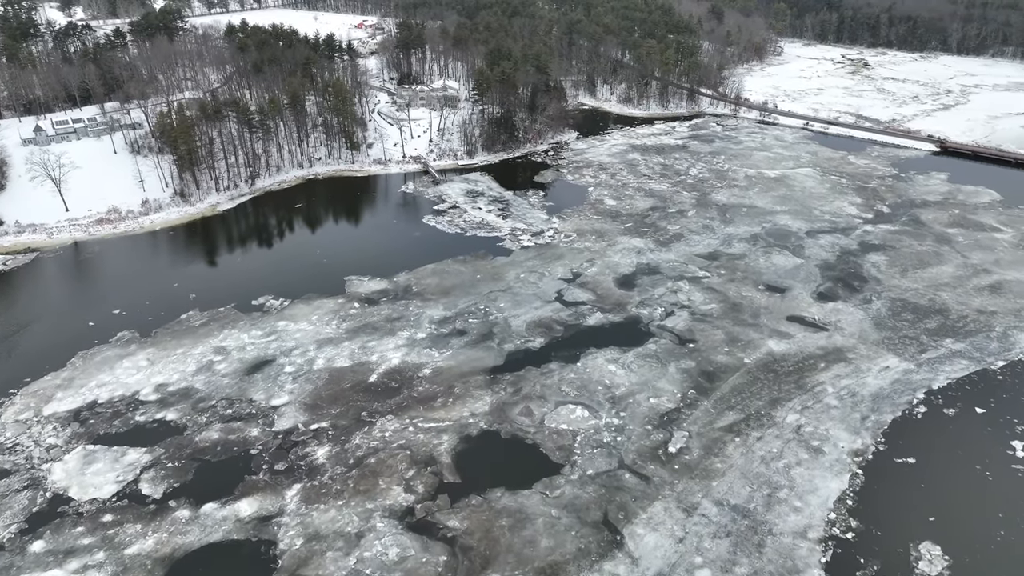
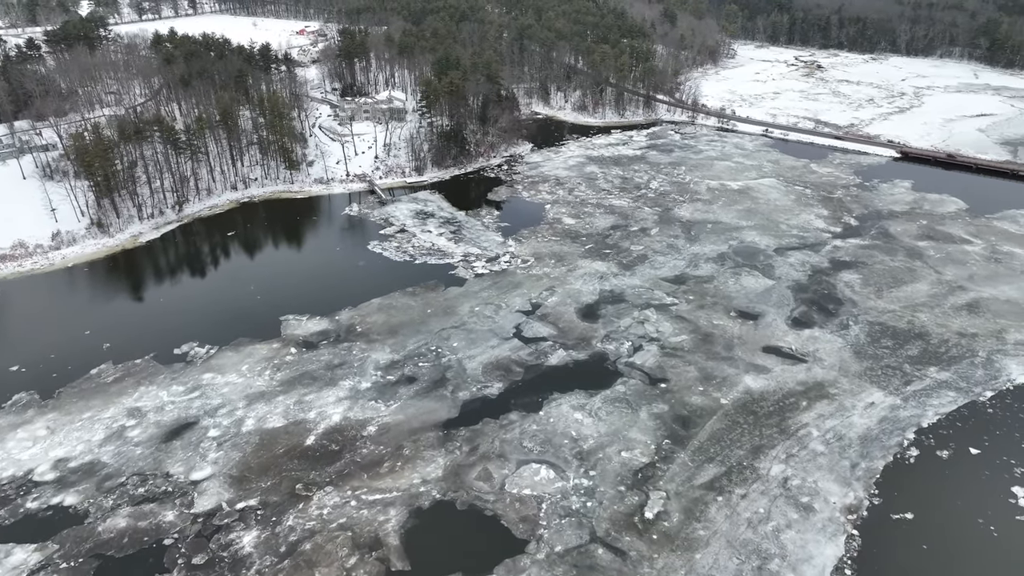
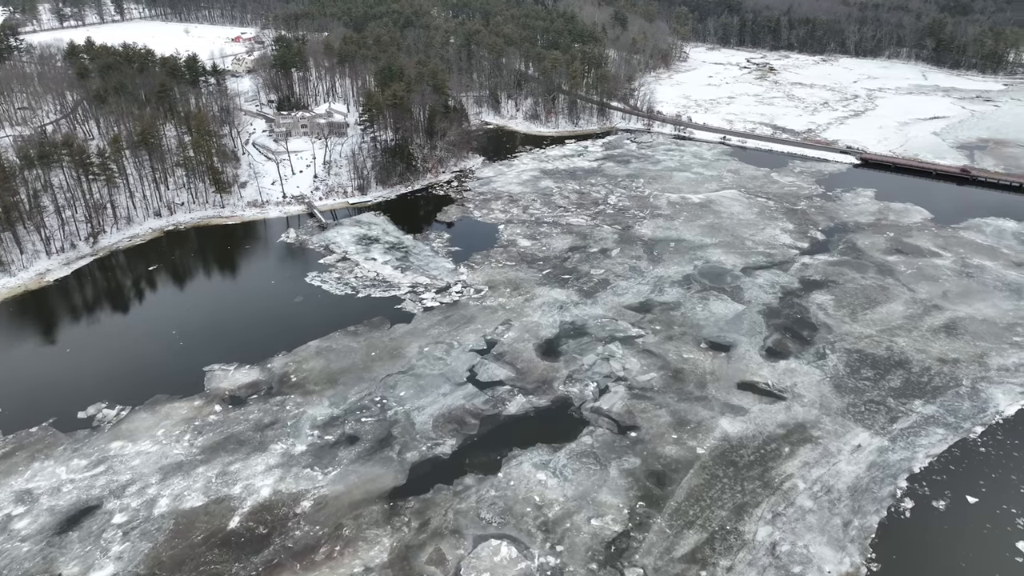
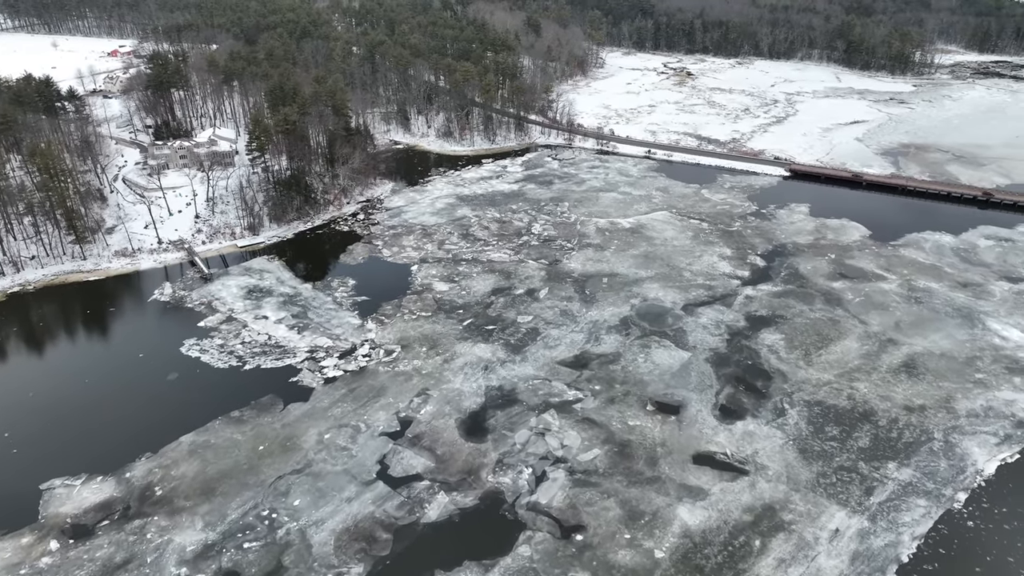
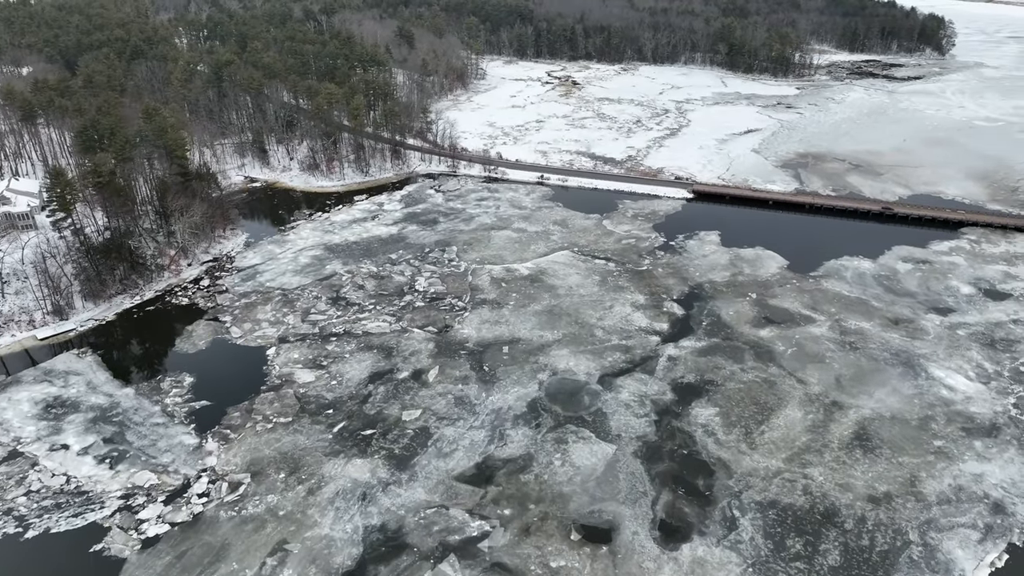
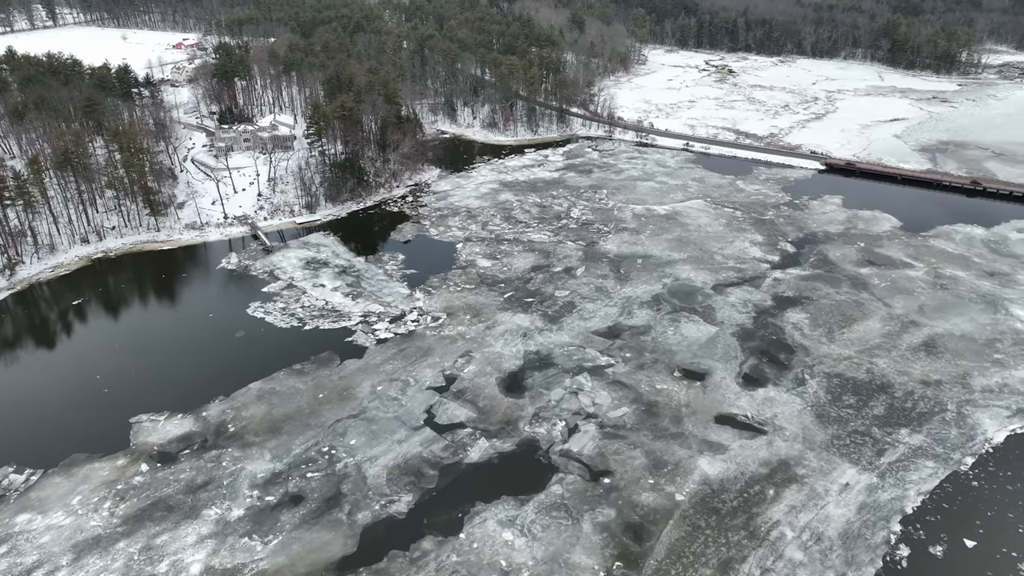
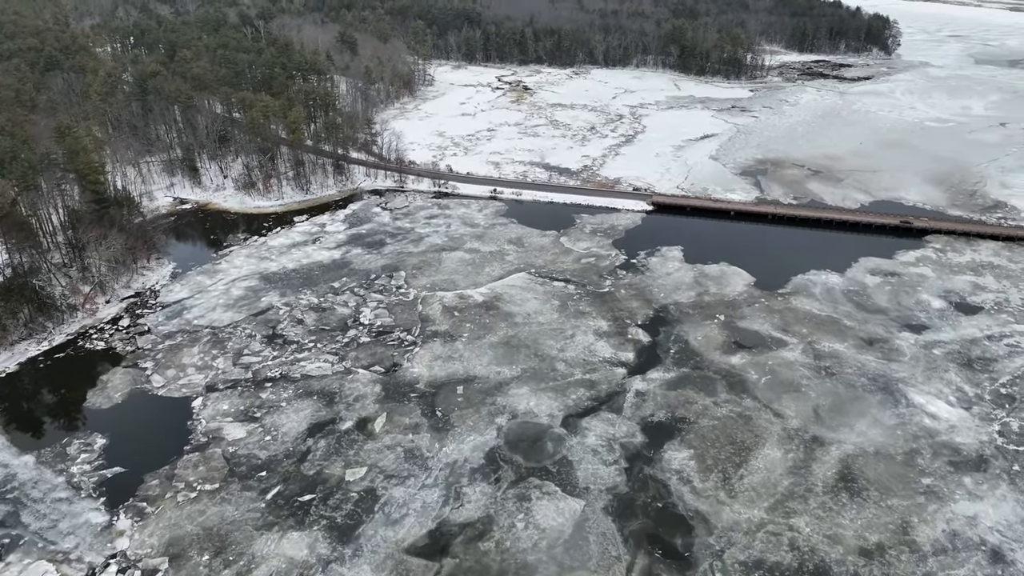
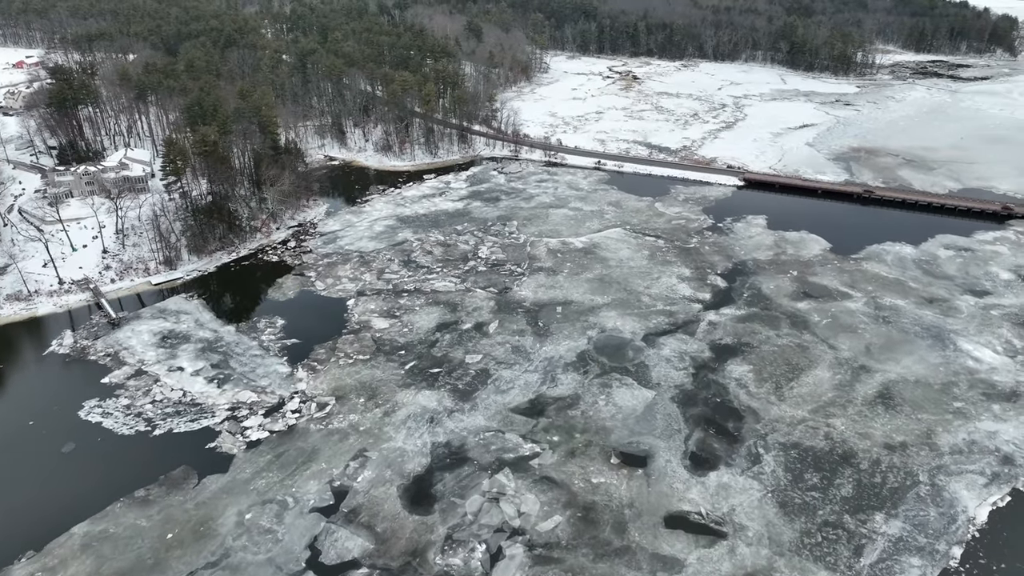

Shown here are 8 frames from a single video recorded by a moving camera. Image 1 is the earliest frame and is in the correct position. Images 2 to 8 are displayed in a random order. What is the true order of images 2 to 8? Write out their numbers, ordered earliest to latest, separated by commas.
2, 3, 6, 4, 8, 5, 7
